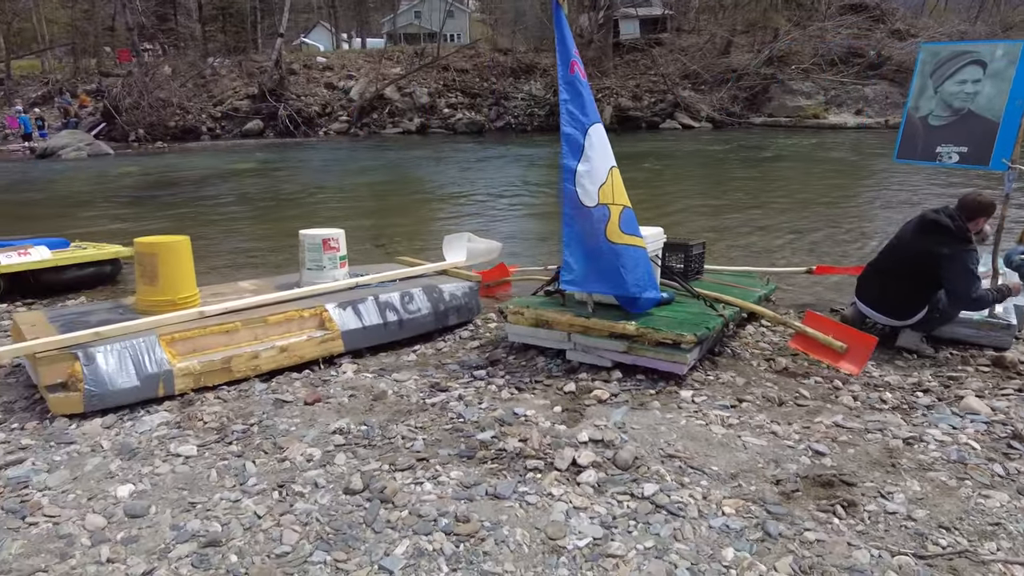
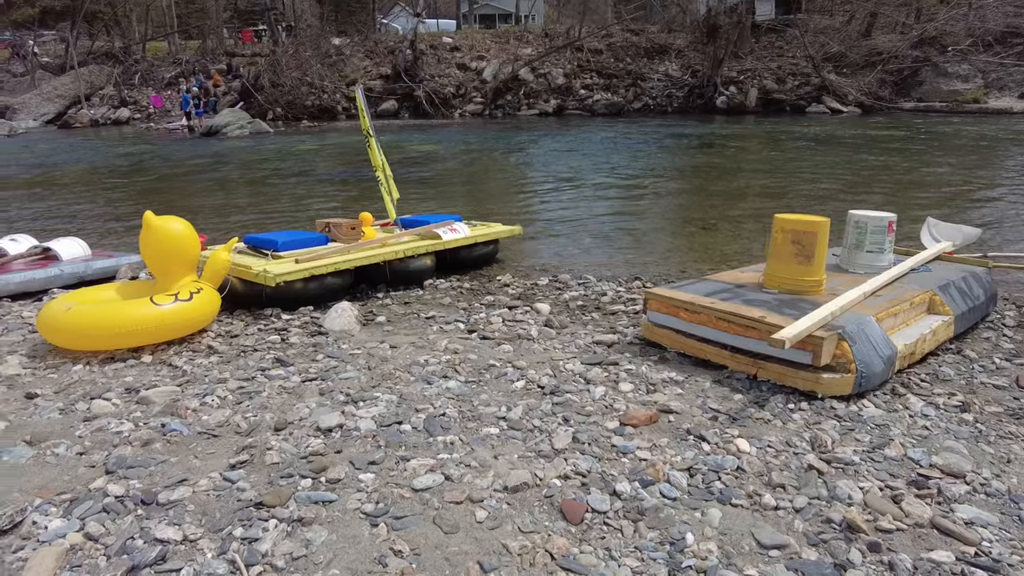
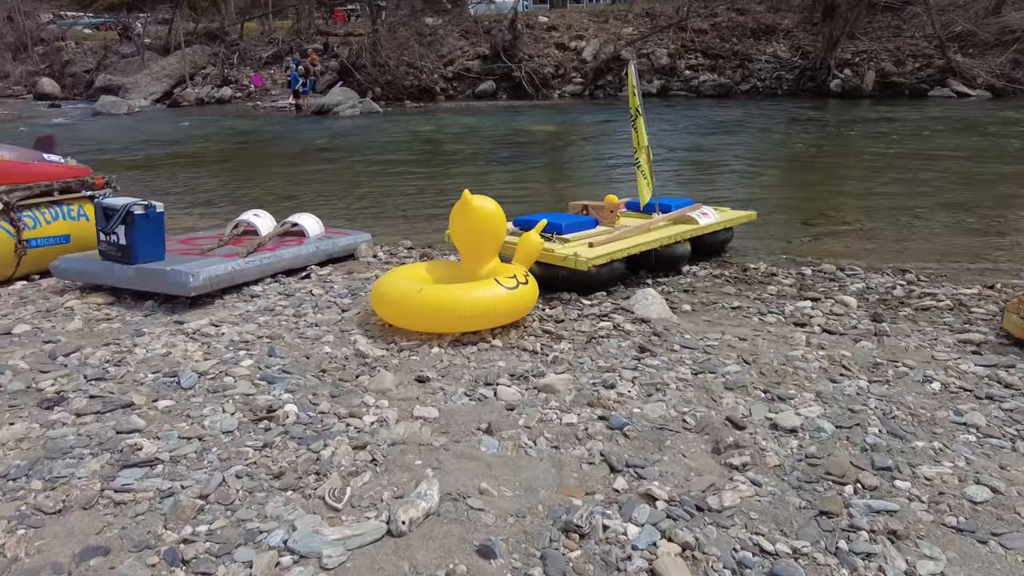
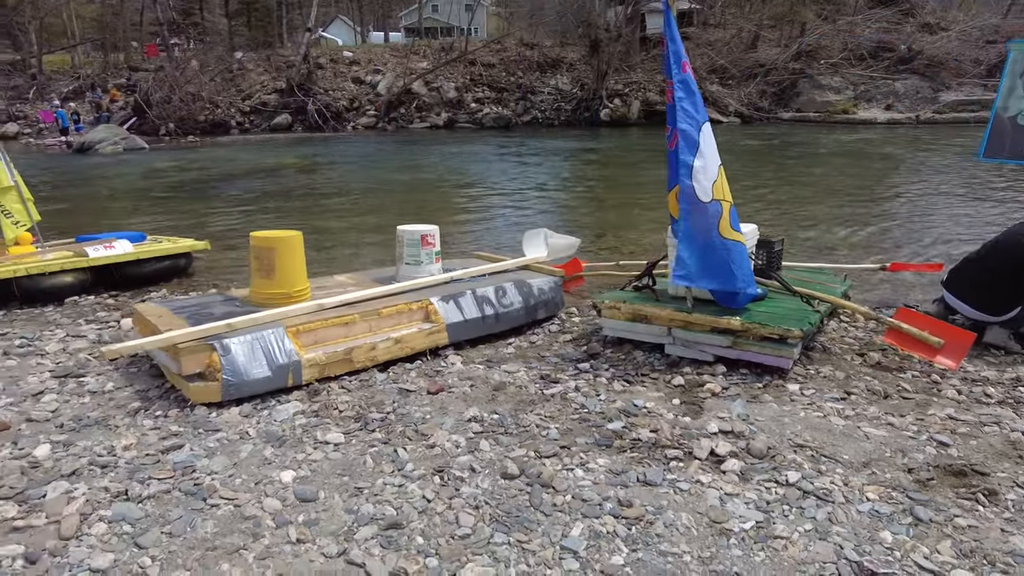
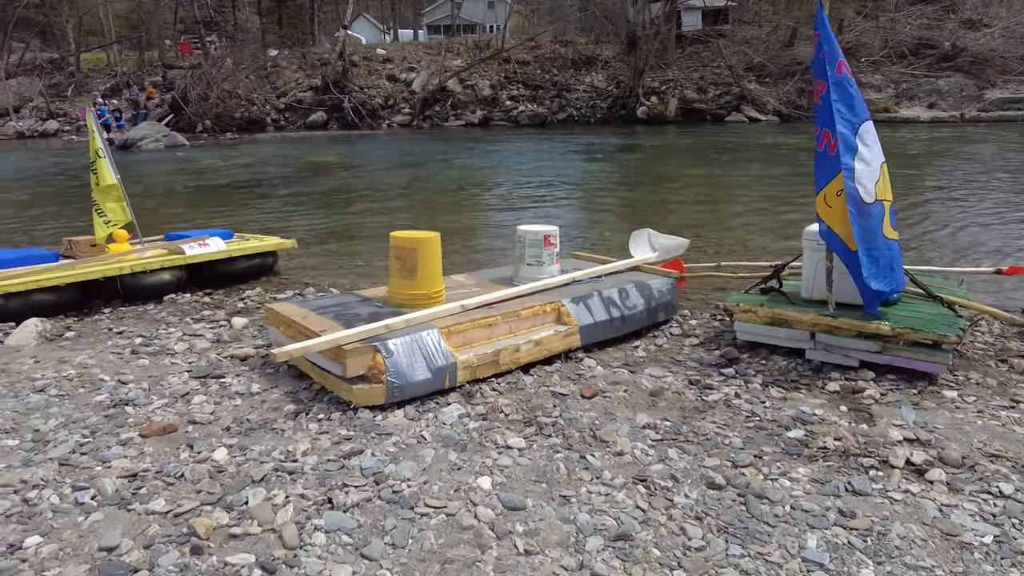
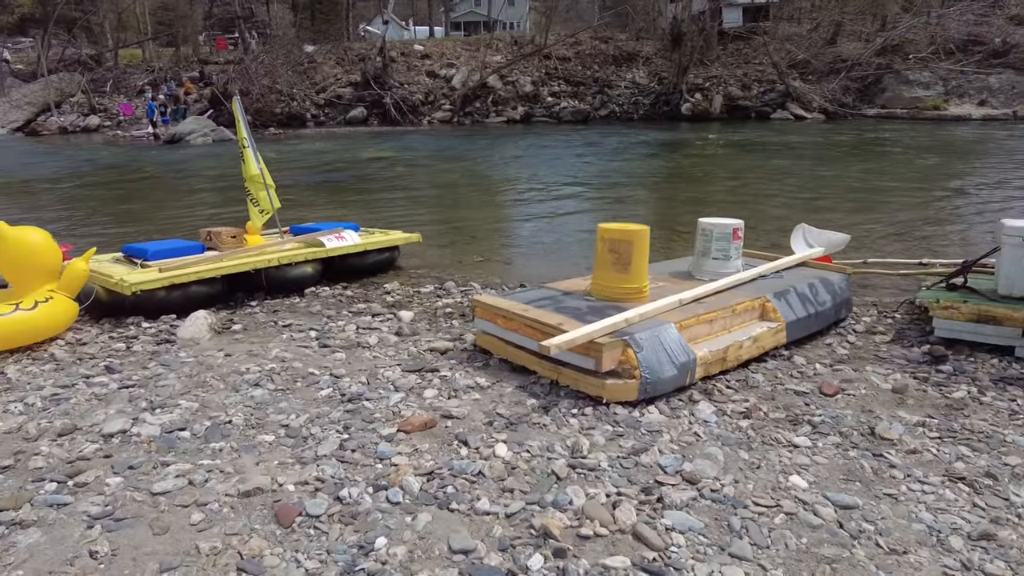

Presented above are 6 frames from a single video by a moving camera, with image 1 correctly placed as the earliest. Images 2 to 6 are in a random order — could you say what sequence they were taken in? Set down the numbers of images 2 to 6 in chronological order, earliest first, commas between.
4, 5, 6, 2, 3
